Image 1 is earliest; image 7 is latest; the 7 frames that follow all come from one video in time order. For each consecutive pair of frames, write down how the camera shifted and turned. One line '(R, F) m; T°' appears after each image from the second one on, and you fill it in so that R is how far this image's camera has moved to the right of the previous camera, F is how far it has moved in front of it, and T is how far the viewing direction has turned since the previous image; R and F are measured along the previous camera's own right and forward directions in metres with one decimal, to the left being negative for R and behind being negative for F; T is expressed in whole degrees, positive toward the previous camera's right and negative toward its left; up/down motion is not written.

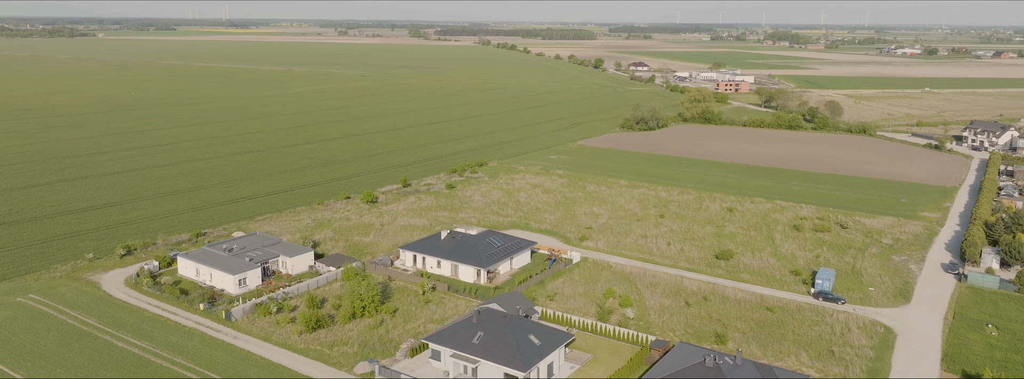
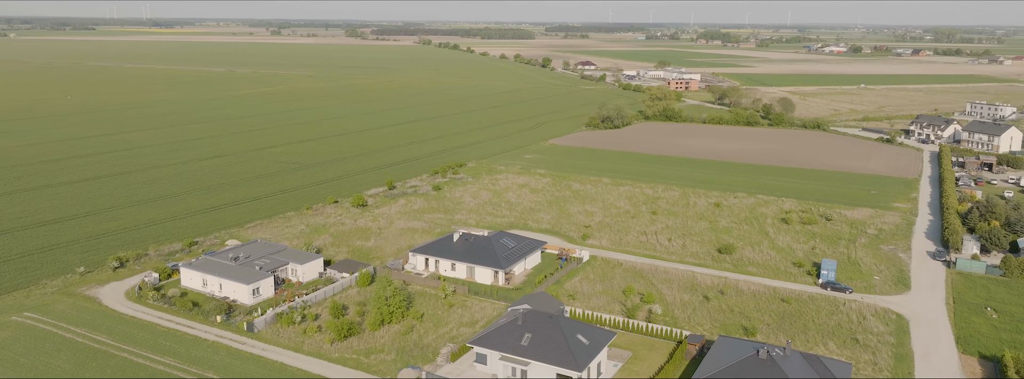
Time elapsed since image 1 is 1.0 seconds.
(-3.0, +0.2) m; +5°
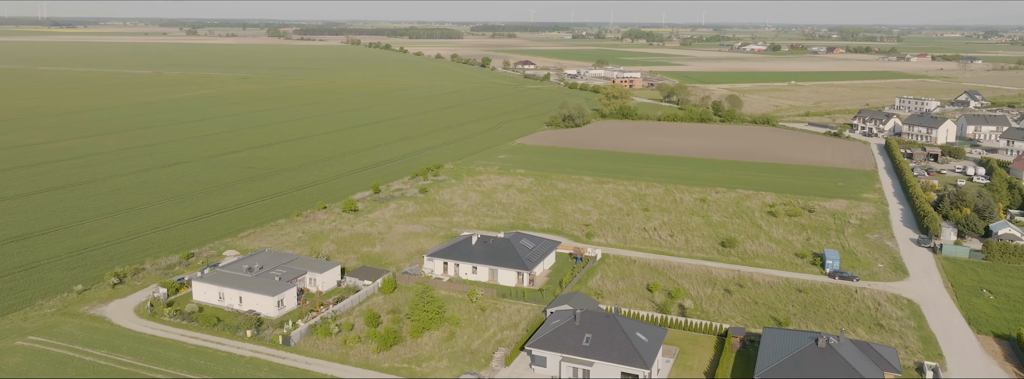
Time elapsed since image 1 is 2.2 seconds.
(-3.6, +0.3) m; +6°
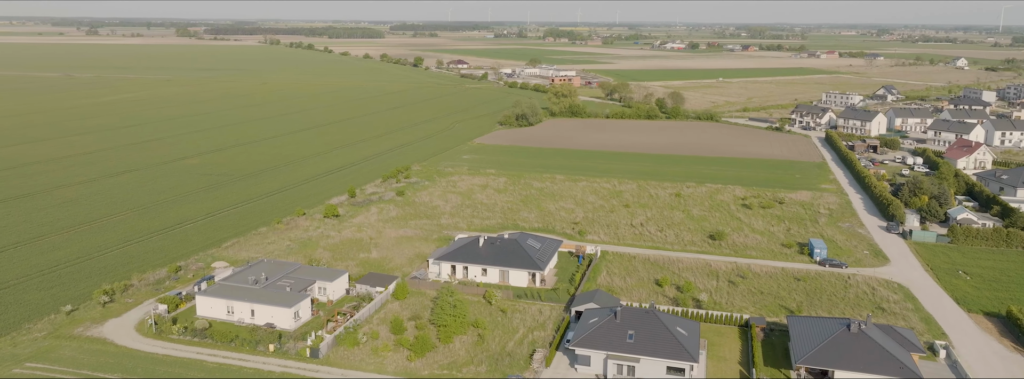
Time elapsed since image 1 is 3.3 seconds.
(-3.3, +0.3) m; +6°
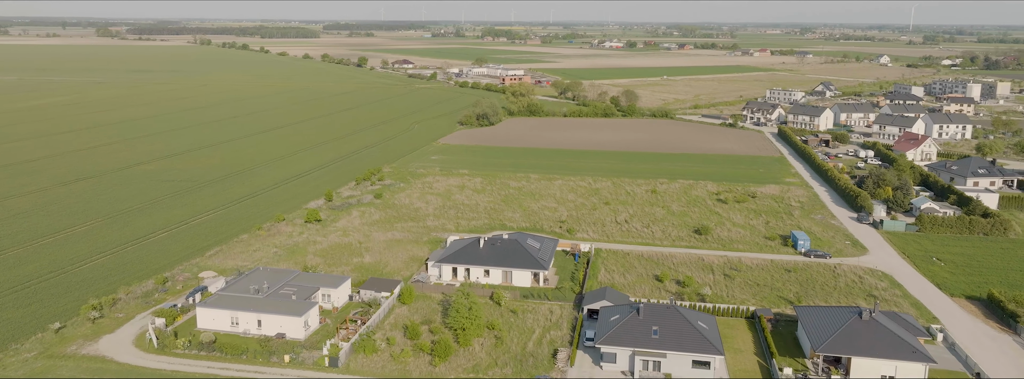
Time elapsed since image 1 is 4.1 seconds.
(-2.4, +0.2) m; +5°
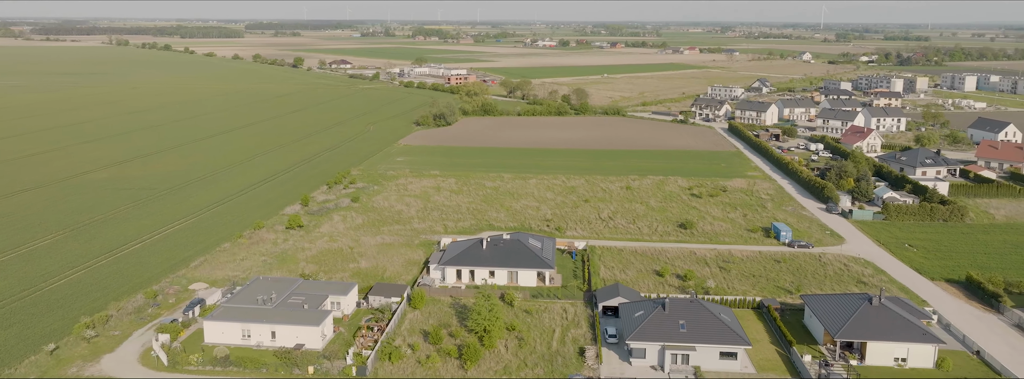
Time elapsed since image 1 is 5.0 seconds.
(-2.7, +0.2) m; +6°
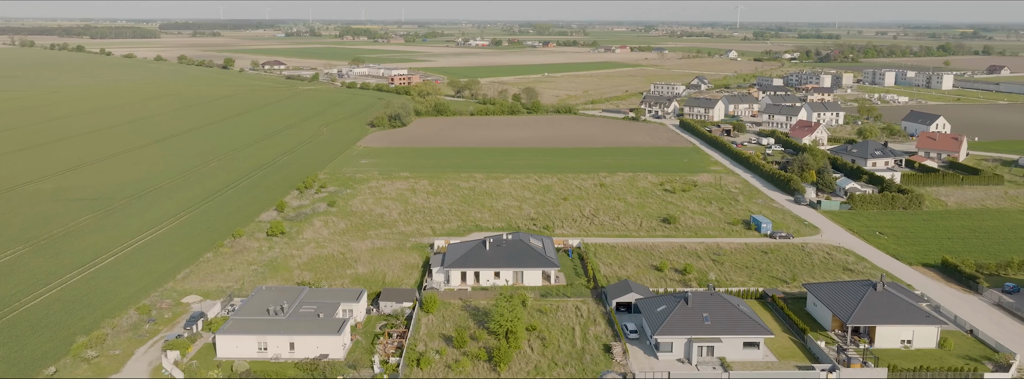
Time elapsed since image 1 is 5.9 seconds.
(-2.8, +0.2) m; +6°
